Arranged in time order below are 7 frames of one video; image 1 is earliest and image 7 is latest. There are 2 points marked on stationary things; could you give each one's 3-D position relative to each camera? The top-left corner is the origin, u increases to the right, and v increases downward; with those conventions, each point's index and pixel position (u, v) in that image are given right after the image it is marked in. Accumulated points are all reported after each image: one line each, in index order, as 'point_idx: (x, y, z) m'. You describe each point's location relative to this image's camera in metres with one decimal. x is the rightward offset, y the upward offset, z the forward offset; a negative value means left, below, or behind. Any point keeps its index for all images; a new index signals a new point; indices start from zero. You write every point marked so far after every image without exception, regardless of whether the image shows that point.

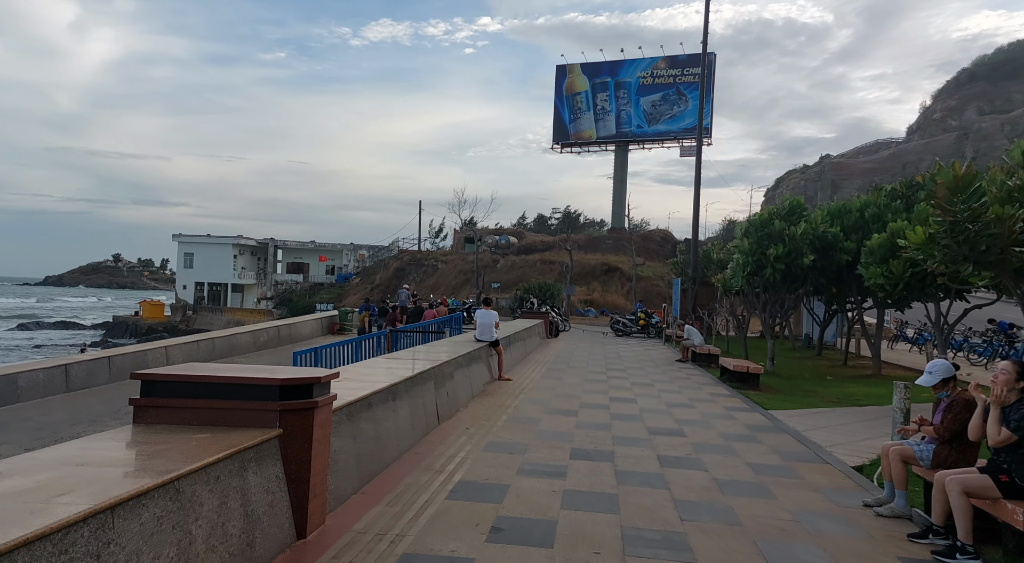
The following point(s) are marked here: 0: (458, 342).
0: (-0.9, -1.1, +9.8) m
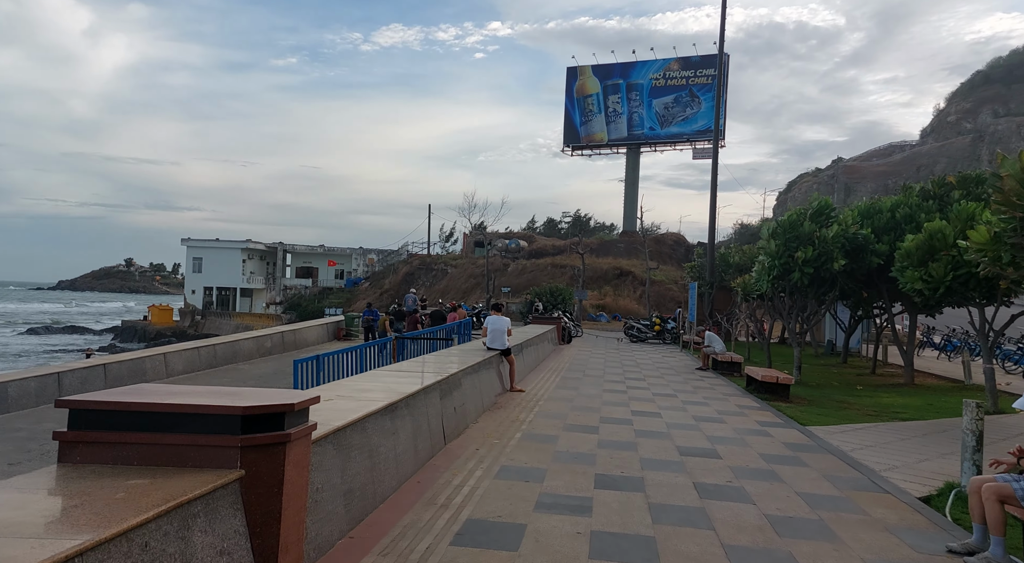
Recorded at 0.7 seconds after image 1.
0: (-0.7, -1.2, +9.2) m
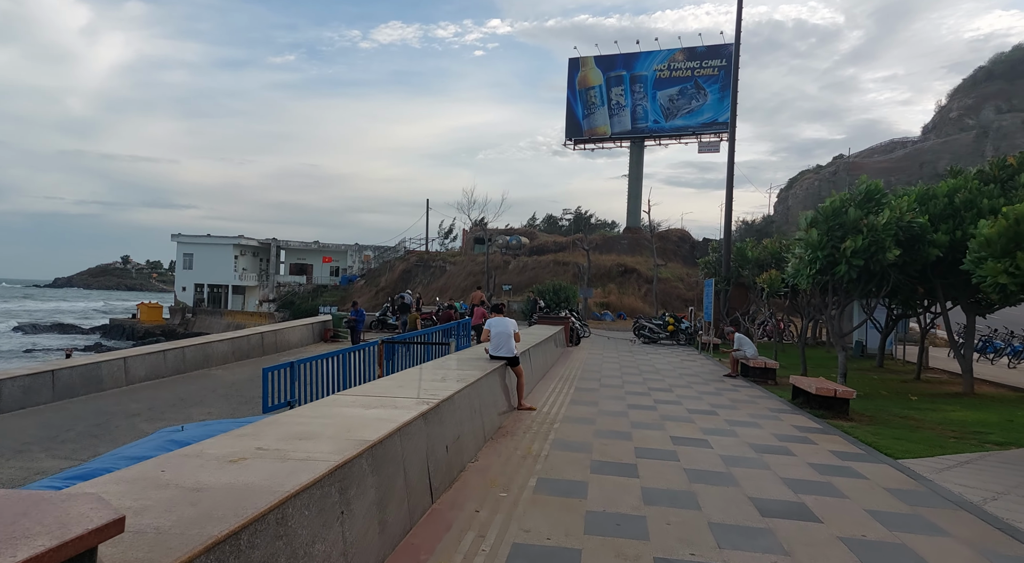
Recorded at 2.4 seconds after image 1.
0: (-0.5, -1.1, +8.6) m
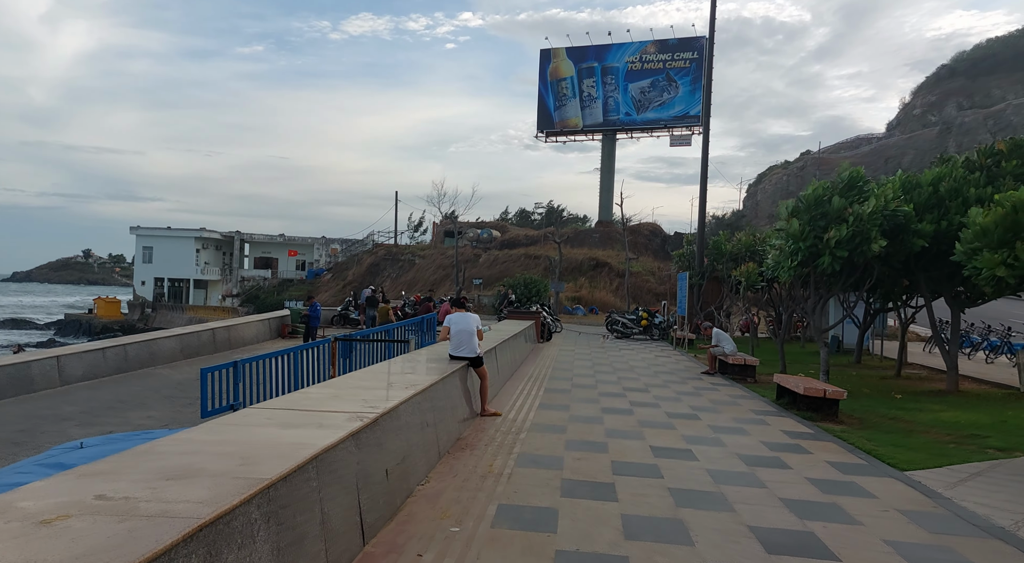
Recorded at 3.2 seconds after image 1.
0: (-1.0, -1.0, +7.7) m
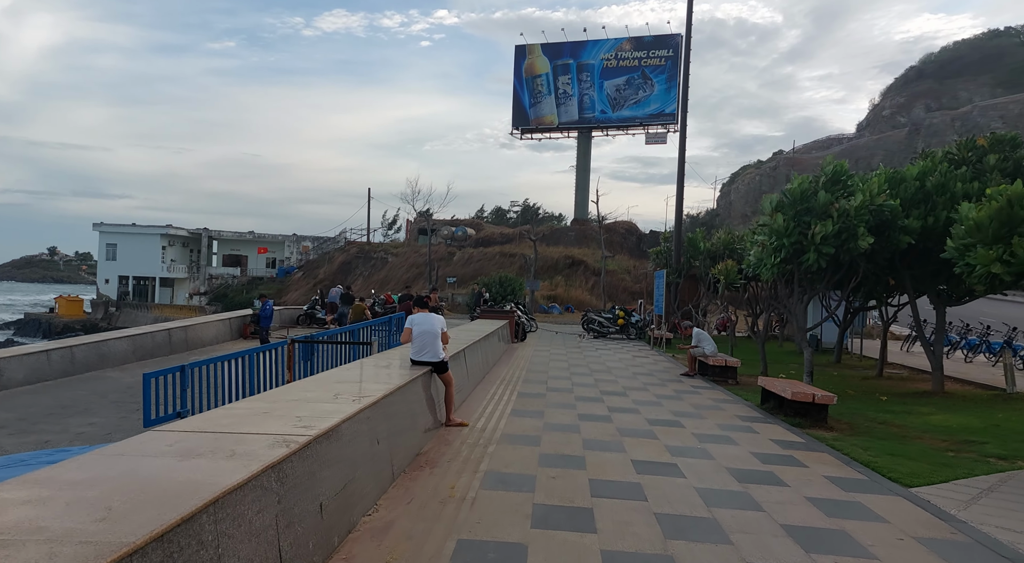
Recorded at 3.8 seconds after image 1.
0: (-1.4, -1.0, +7.0) m
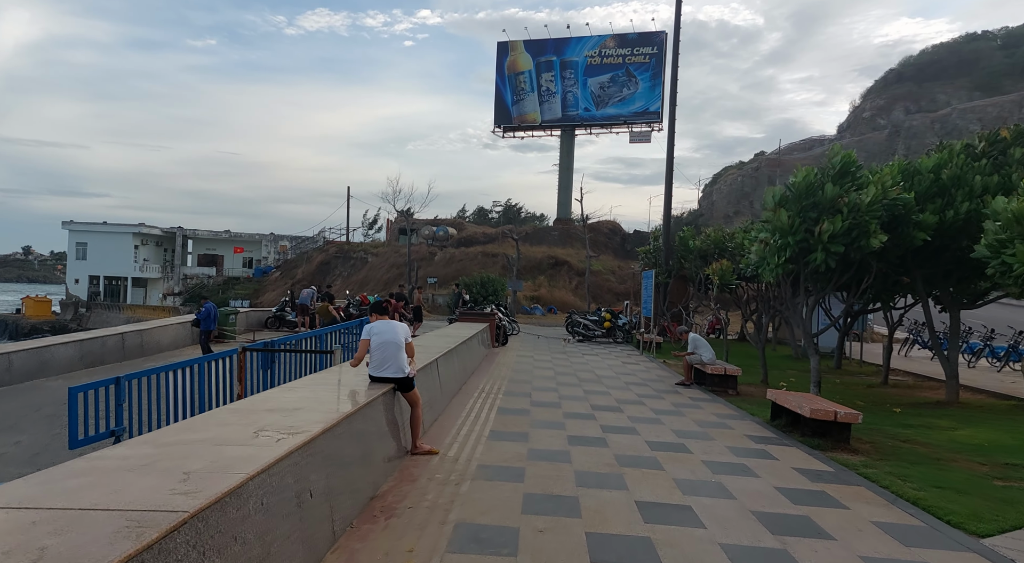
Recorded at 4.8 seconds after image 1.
0: (-1.6, -1.0, +5.9) m
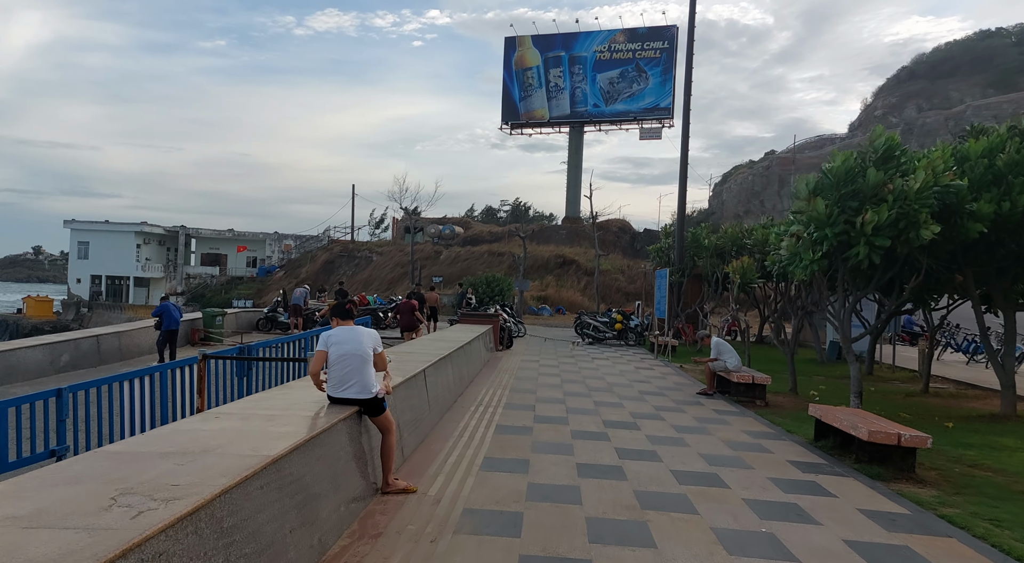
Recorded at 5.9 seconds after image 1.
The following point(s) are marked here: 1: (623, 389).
0: (-1.6, -0.9, +4.8) m
1: (+1.9, -1.9, +10.6) m
